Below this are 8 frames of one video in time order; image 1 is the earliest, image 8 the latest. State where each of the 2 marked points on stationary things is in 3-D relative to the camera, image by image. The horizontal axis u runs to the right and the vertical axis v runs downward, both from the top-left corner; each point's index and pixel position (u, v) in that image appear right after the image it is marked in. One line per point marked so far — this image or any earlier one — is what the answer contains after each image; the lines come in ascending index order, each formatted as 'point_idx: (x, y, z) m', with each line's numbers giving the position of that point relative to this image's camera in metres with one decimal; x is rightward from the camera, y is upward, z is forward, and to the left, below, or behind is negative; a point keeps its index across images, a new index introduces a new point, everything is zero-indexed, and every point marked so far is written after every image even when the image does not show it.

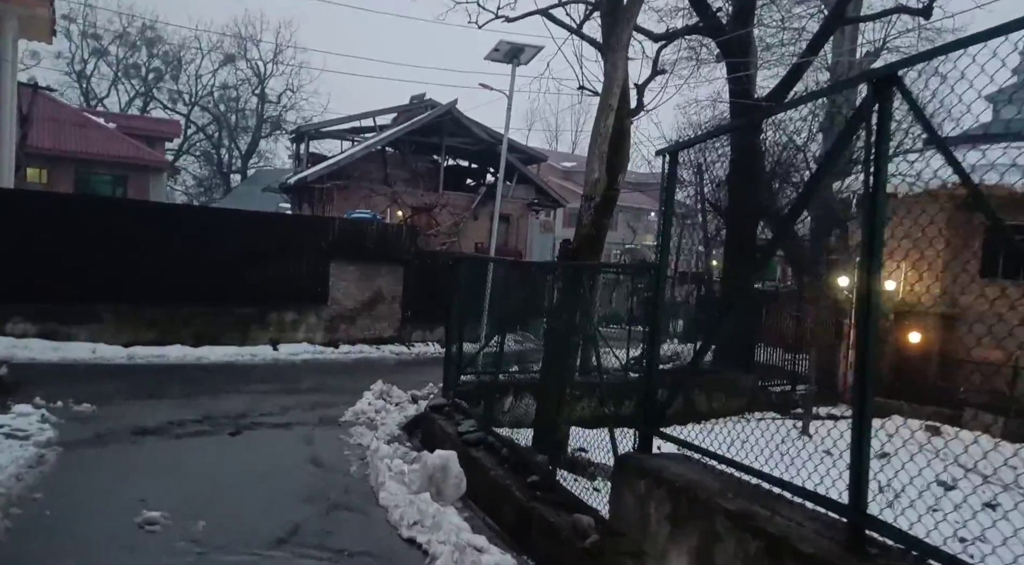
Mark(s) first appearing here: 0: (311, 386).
0: (-3.3, -1.7, +11.3) m
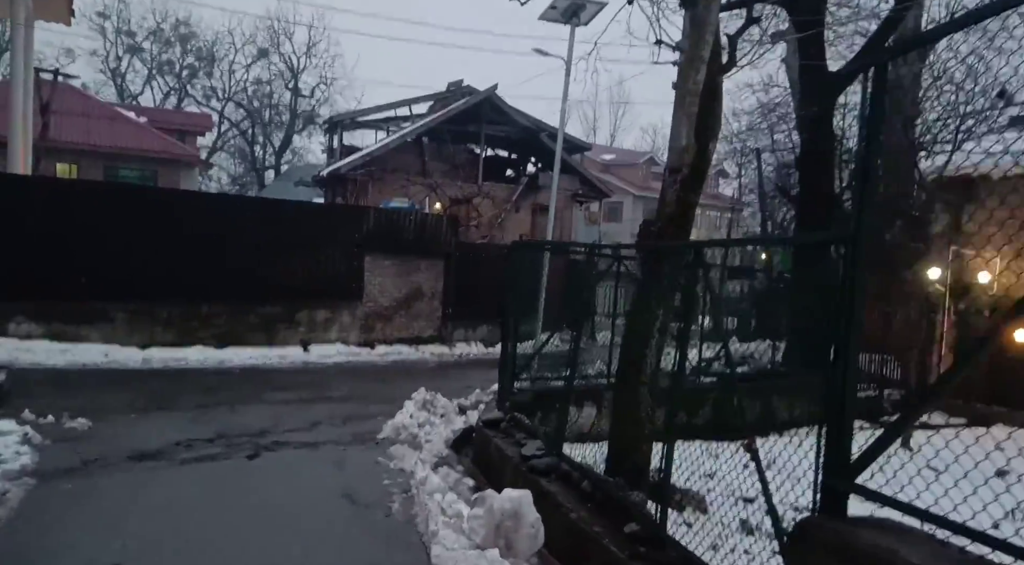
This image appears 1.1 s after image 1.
0: (-2.4, -1.6, +10.0) m
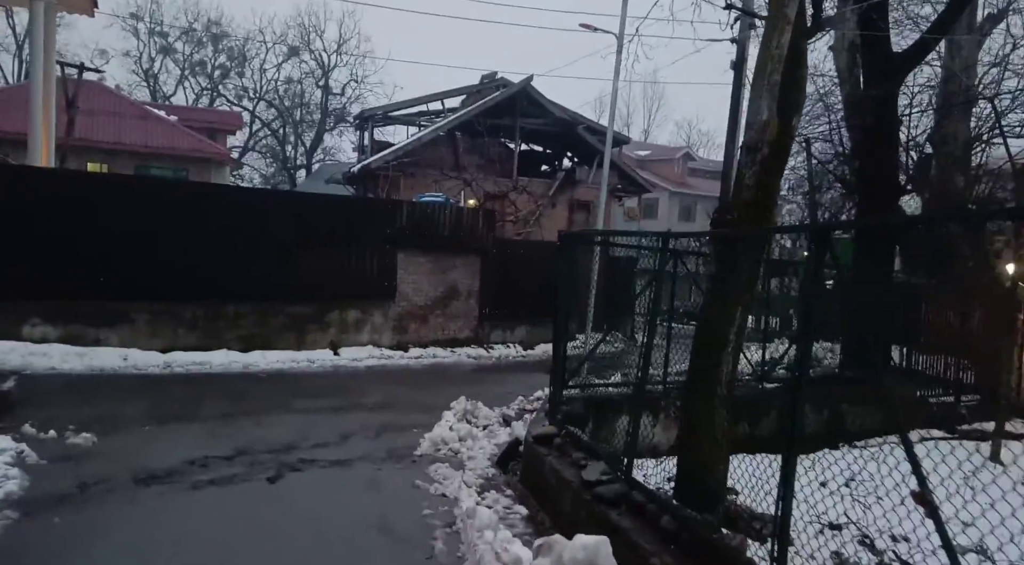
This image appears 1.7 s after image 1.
0: (-1.8, -1.6, +9.2) m
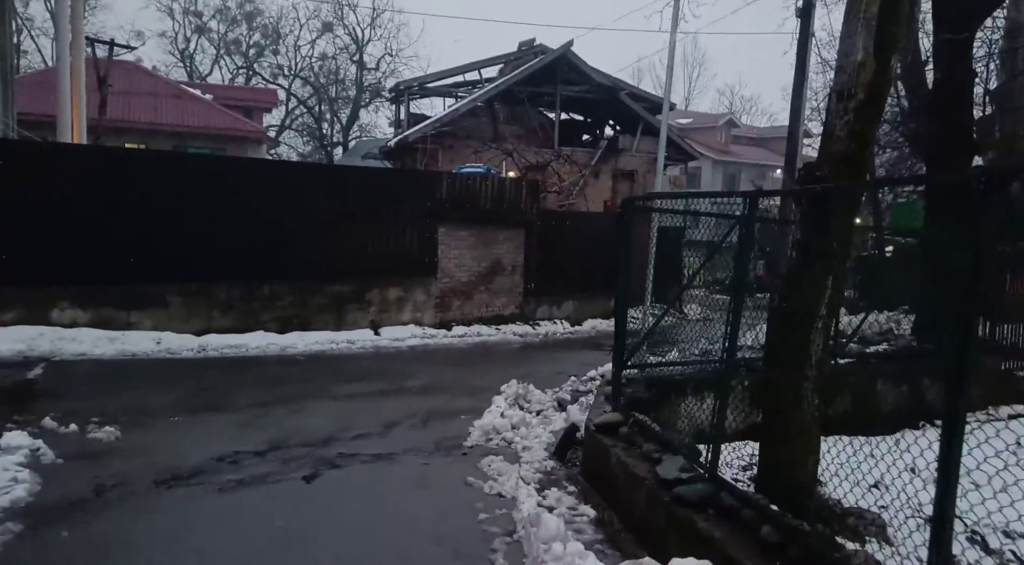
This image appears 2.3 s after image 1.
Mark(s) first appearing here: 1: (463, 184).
0: (-1.1, -1.3, +8.7) m
1: (-0.9, +1.8, +13.1) m
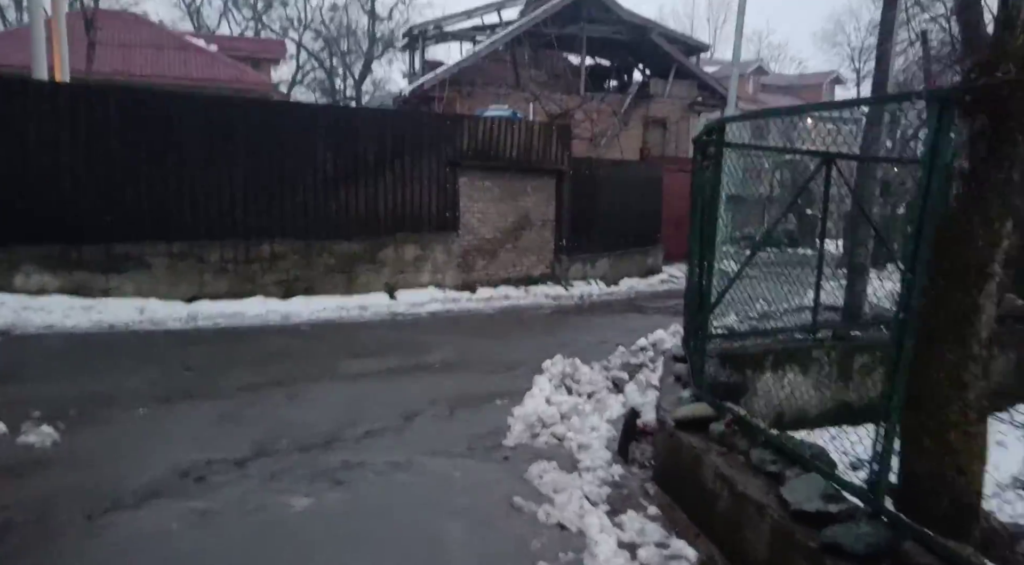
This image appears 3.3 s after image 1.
0: (-0.7, -0.8, +7.4) m
1: (-0.4, +2.6, +11.6) m
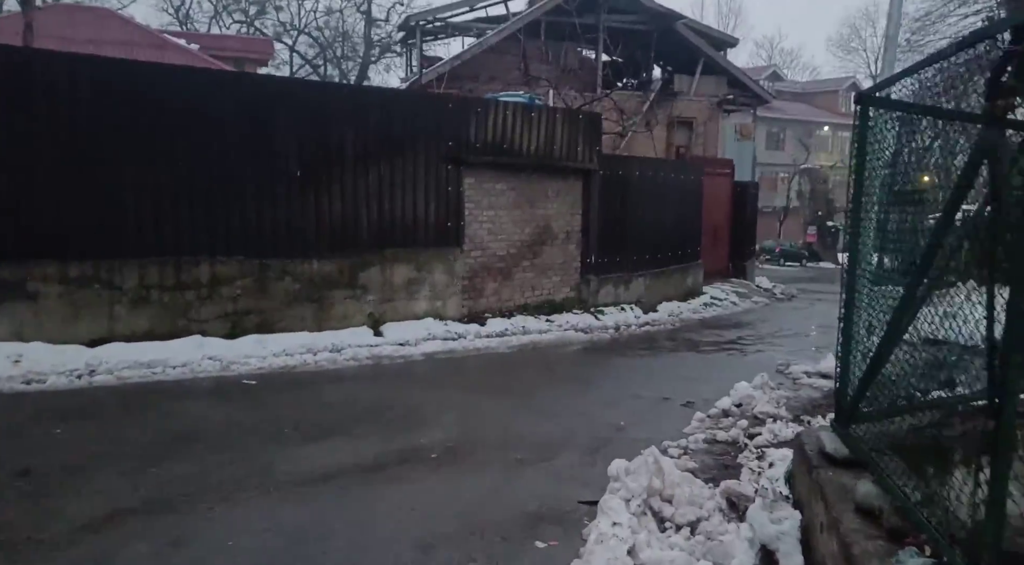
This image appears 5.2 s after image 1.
0: (-0.5, -1.1, +4.9) m
1: (-0.2, +2.2, +9.2) m
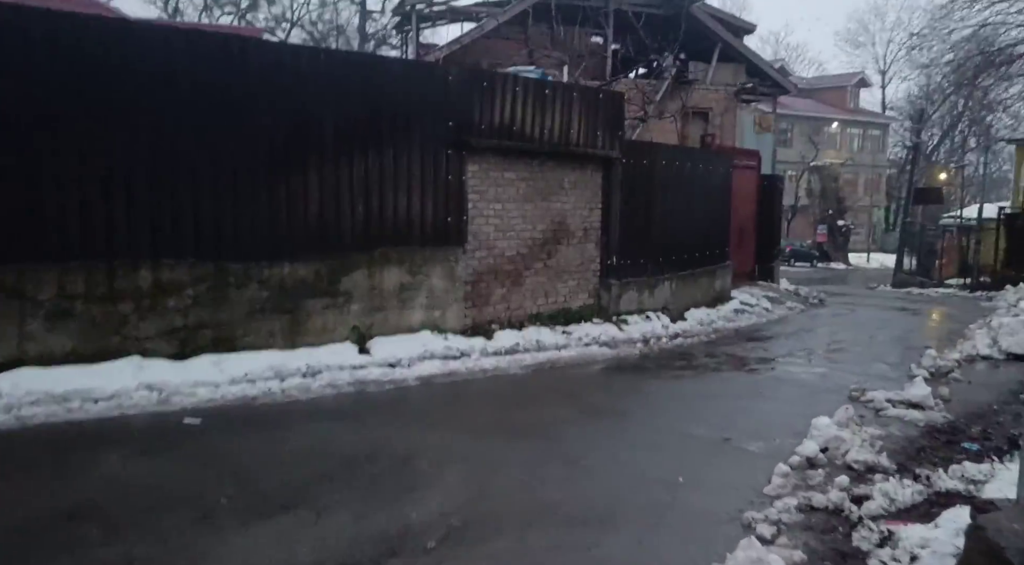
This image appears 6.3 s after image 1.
0: (-0.3, -1.2, +3.6) m
1: (-0.1, +2.1, +7.8) m
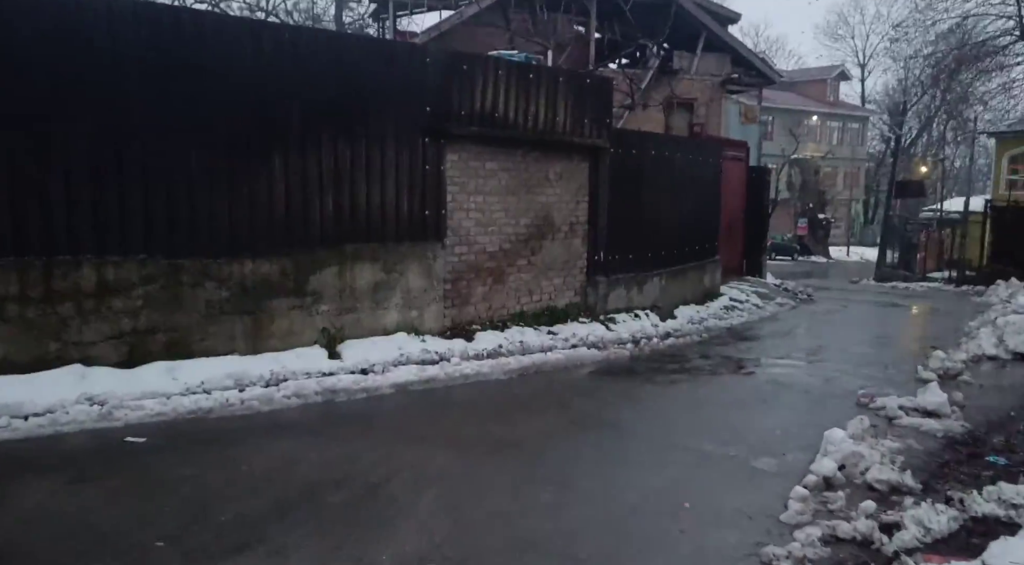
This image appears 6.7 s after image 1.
0: (-0.4, -1.2, +3.1) m
1: (-0.2, +2.1, +7.3) m
